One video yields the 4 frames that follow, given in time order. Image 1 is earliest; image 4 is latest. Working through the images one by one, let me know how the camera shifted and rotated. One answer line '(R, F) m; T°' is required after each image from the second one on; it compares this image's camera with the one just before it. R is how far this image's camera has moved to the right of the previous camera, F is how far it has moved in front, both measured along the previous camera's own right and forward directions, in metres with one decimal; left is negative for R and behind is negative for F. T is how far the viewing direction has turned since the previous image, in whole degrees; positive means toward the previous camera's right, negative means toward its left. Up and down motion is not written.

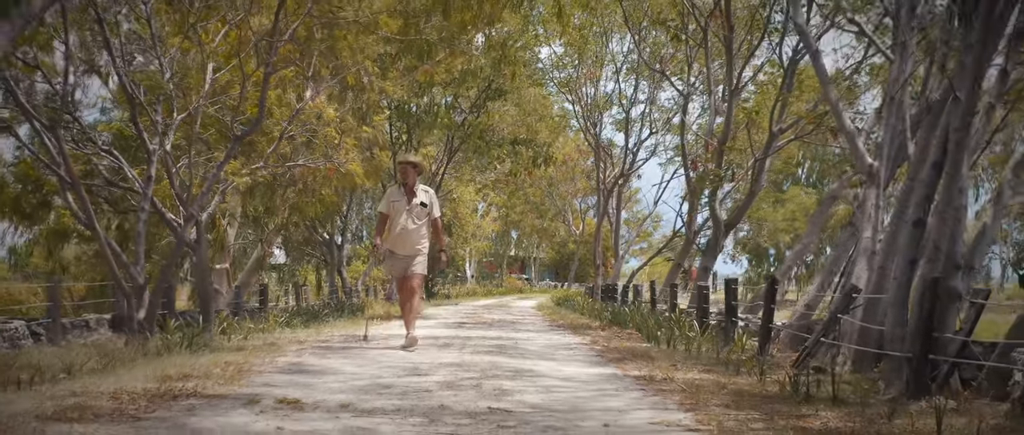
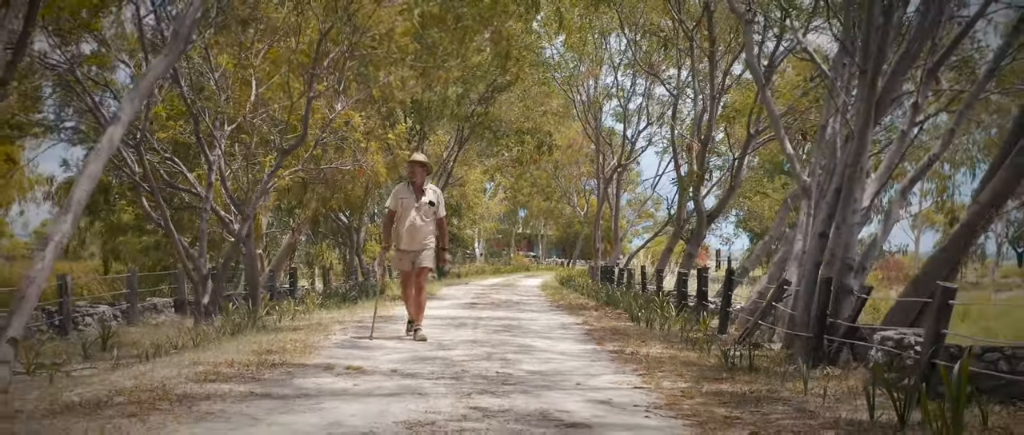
(+0.1, -1.7) m; -1°
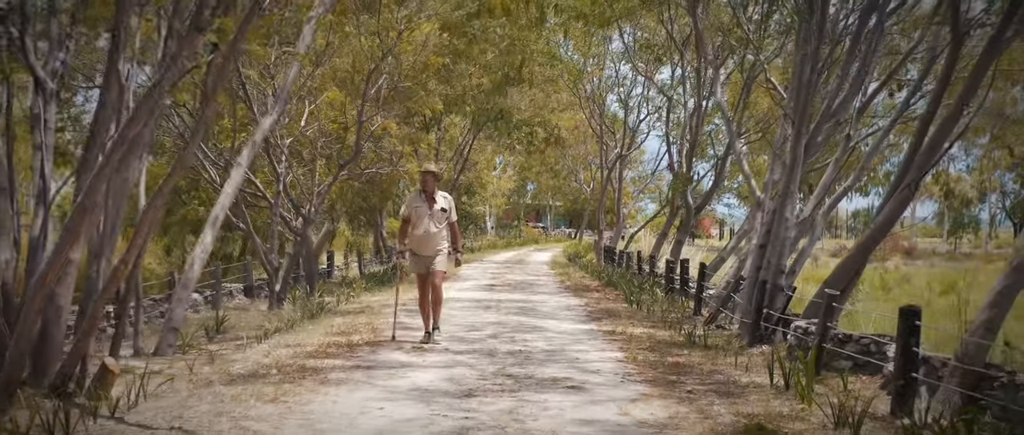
(-0.1, -2.4) m; -1°
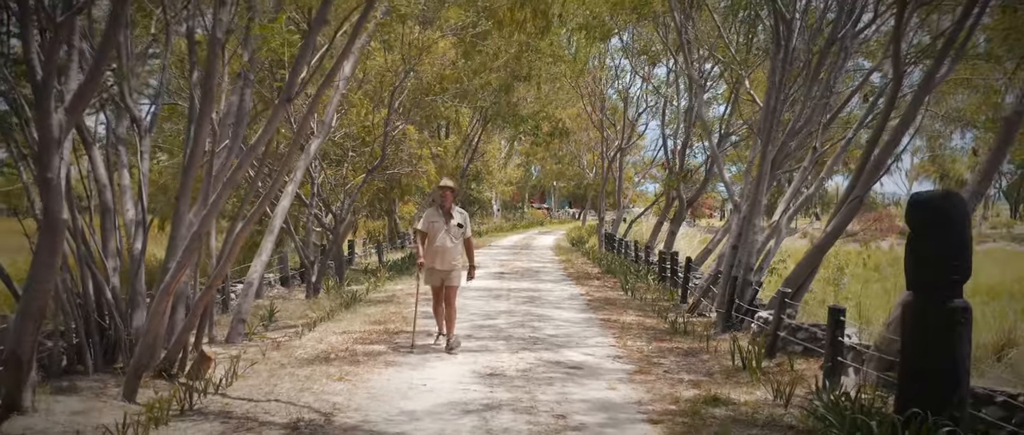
(-0.1, -1.7) m; 0°
